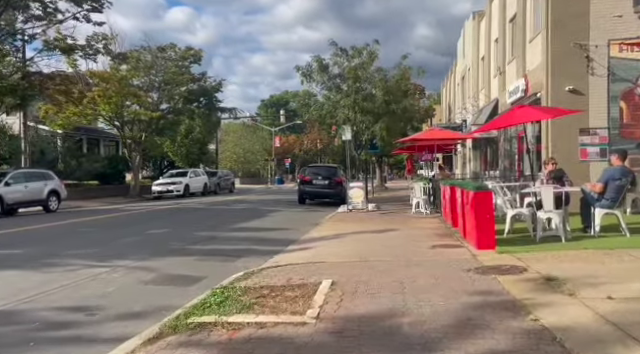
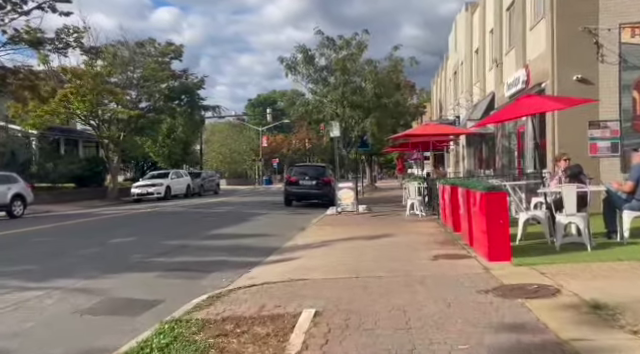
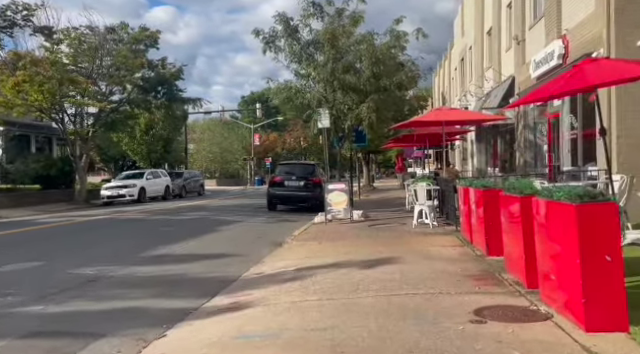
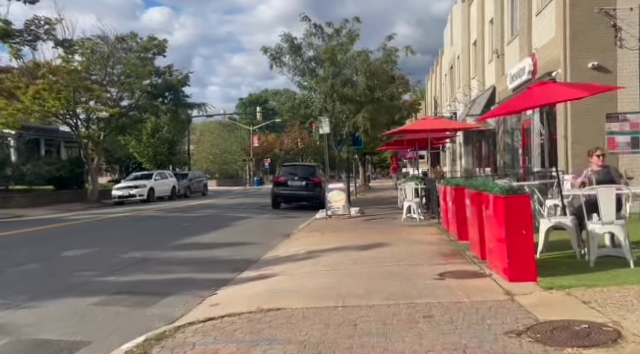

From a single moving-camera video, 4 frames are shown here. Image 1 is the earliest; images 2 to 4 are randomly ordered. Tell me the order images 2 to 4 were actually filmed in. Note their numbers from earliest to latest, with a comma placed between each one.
2, 4, 3
